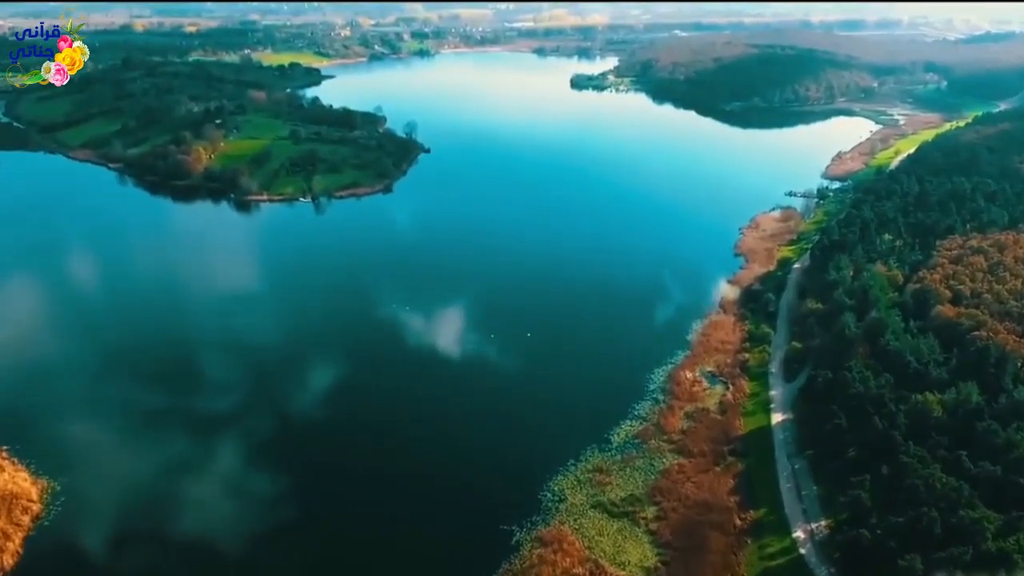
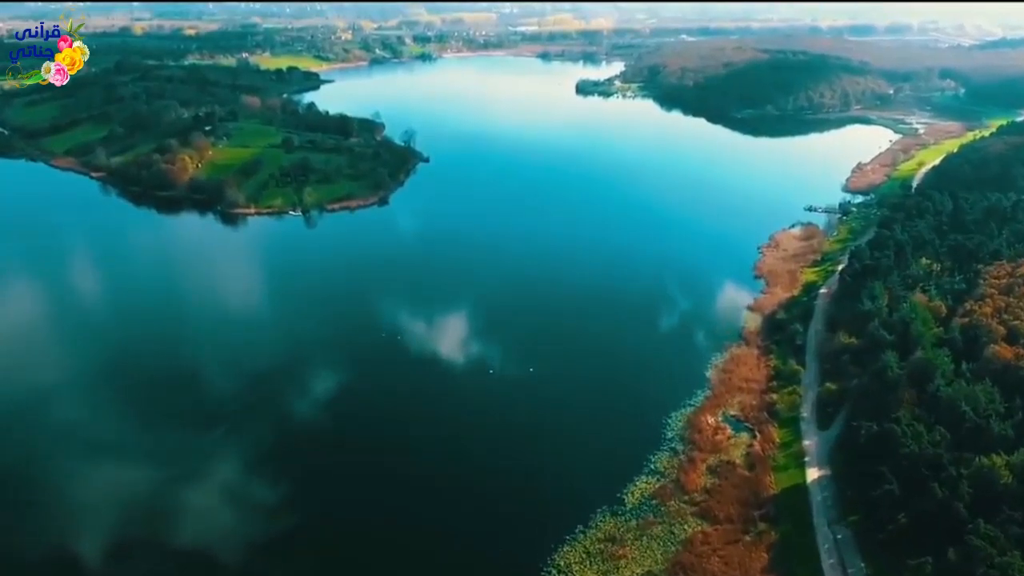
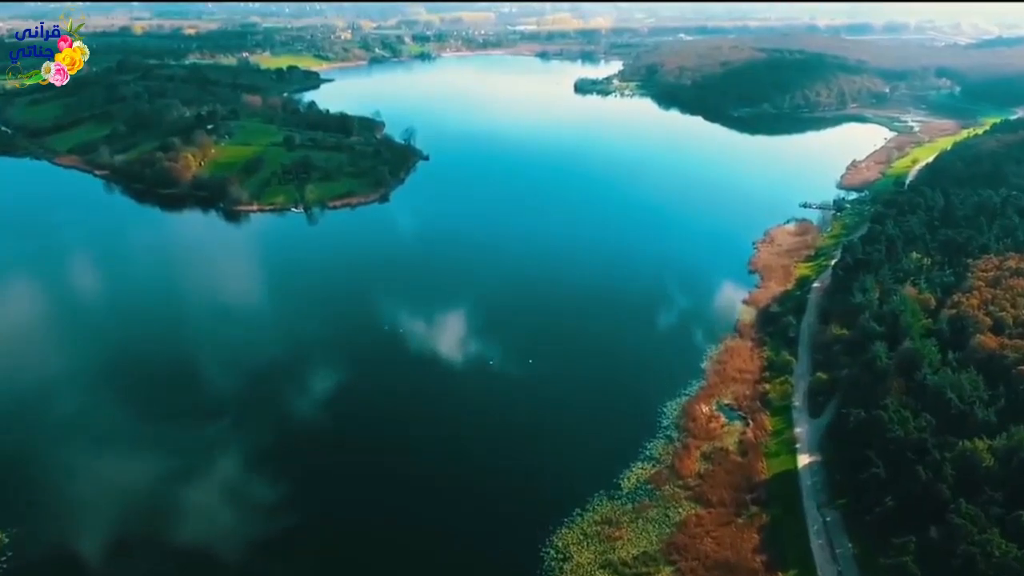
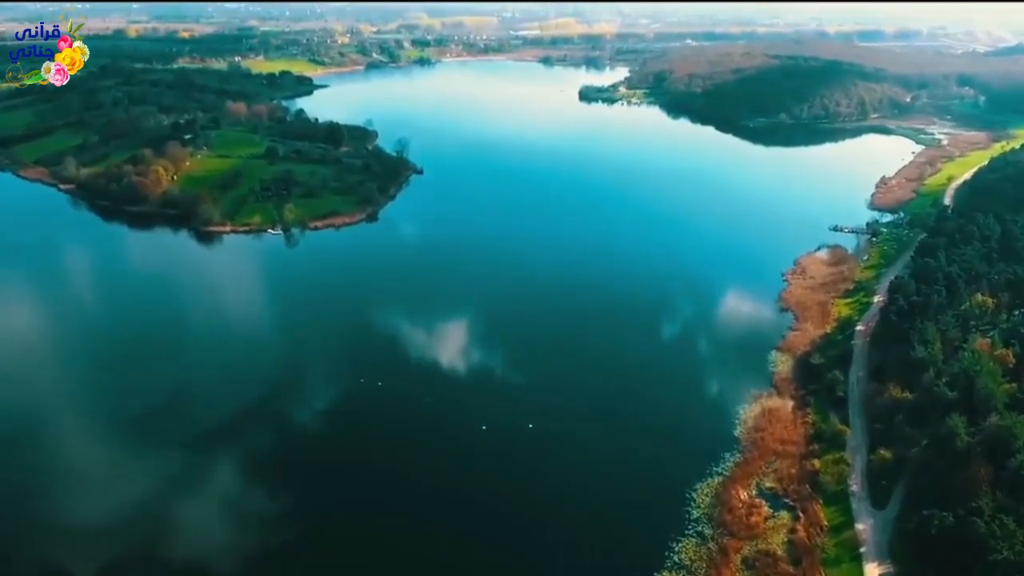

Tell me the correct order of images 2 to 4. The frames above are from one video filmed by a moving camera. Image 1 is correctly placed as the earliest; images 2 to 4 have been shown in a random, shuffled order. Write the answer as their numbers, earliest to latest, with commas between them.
3, 2, 4
